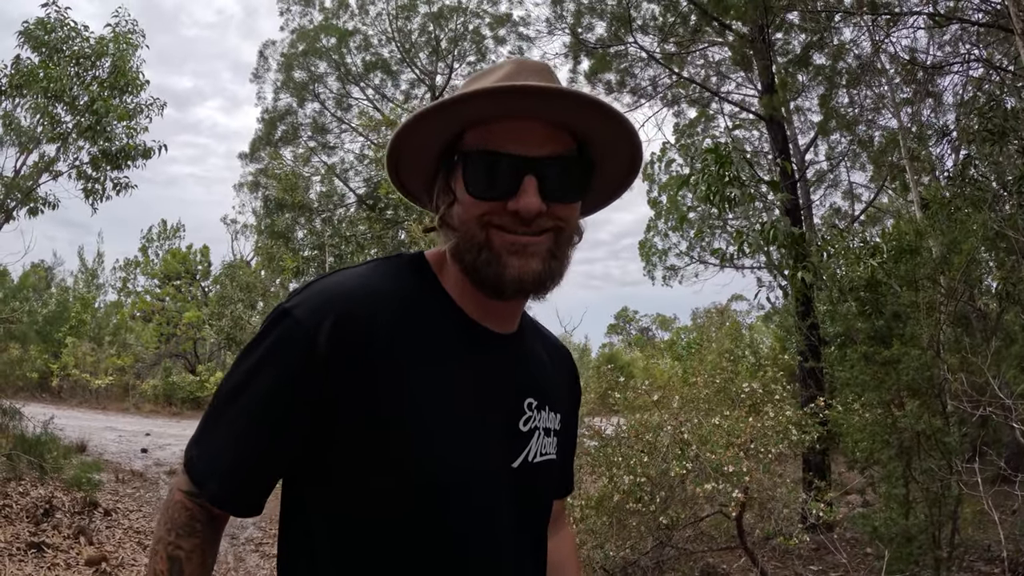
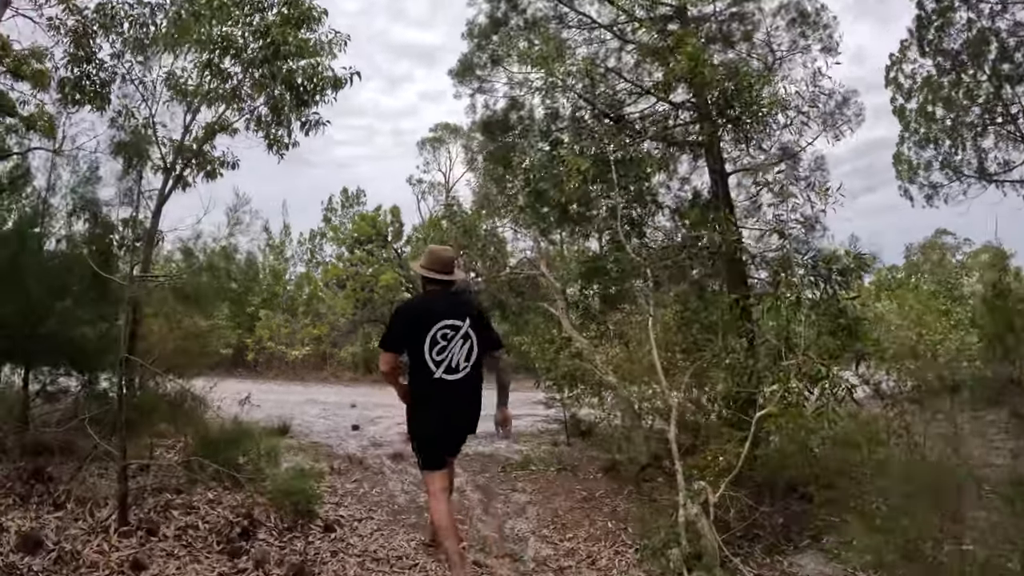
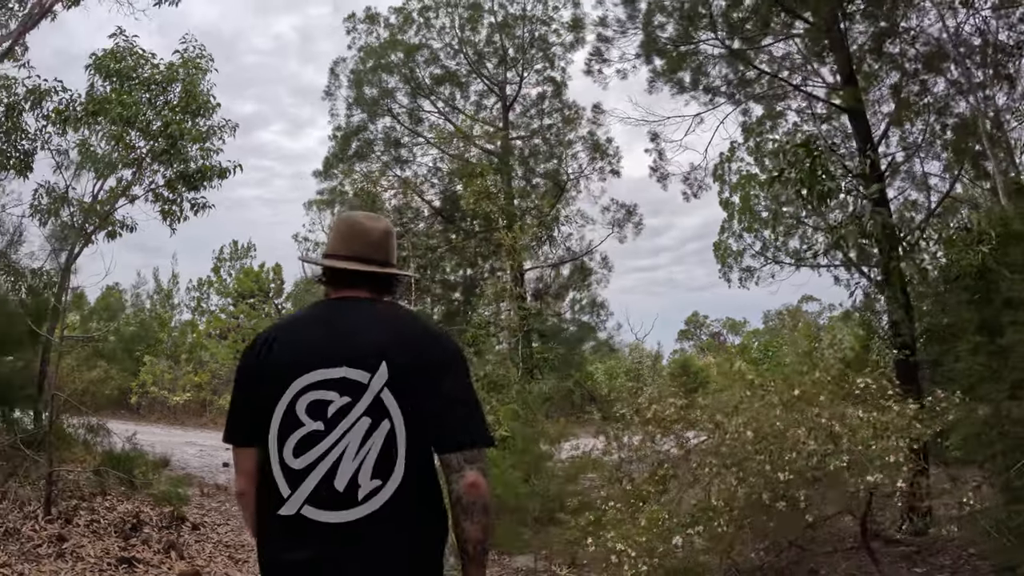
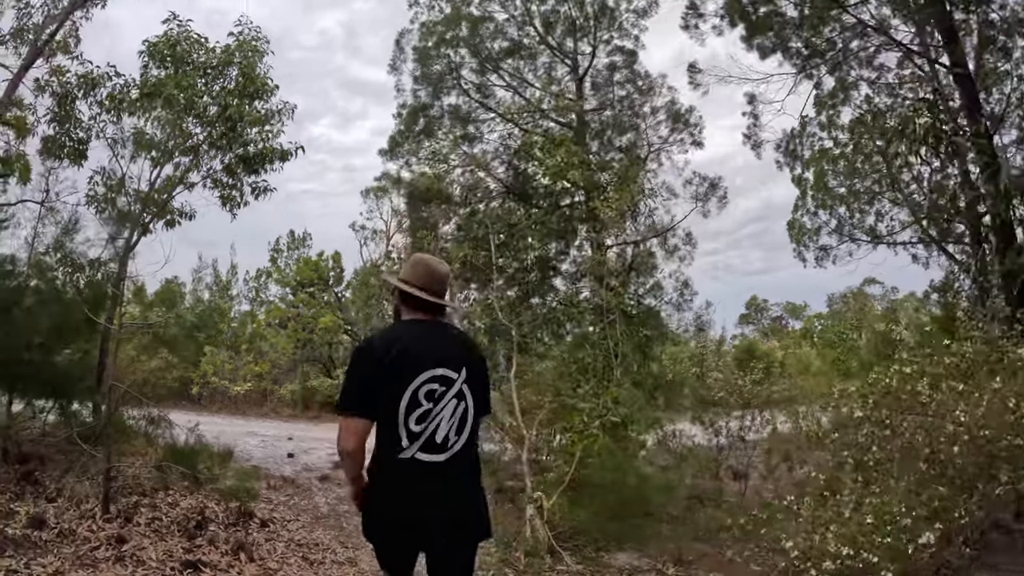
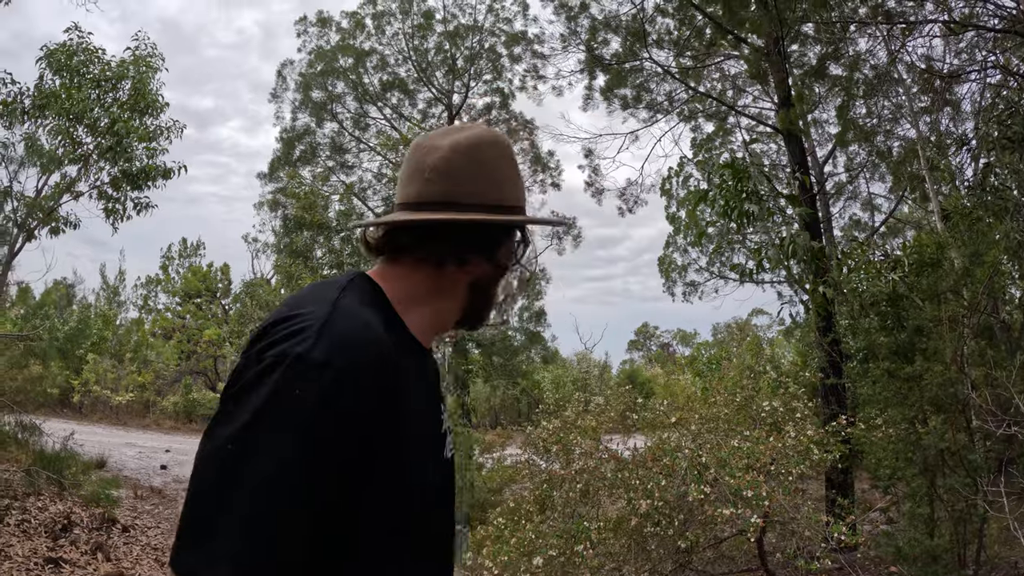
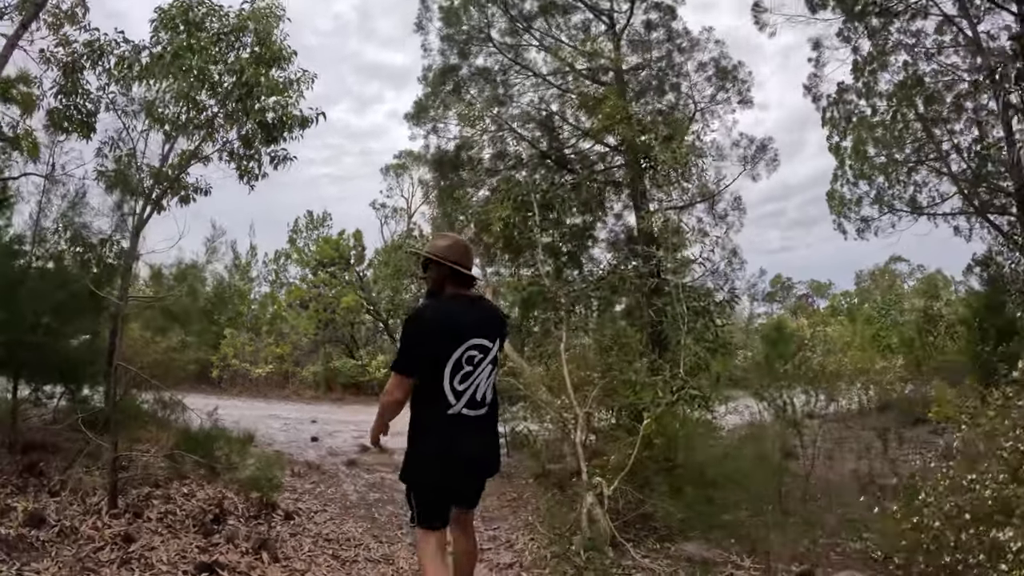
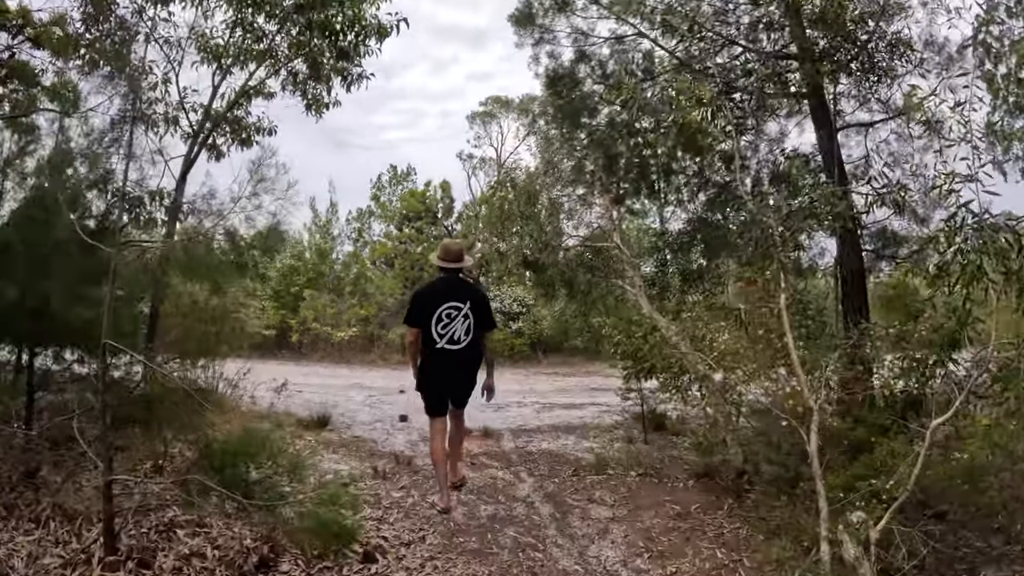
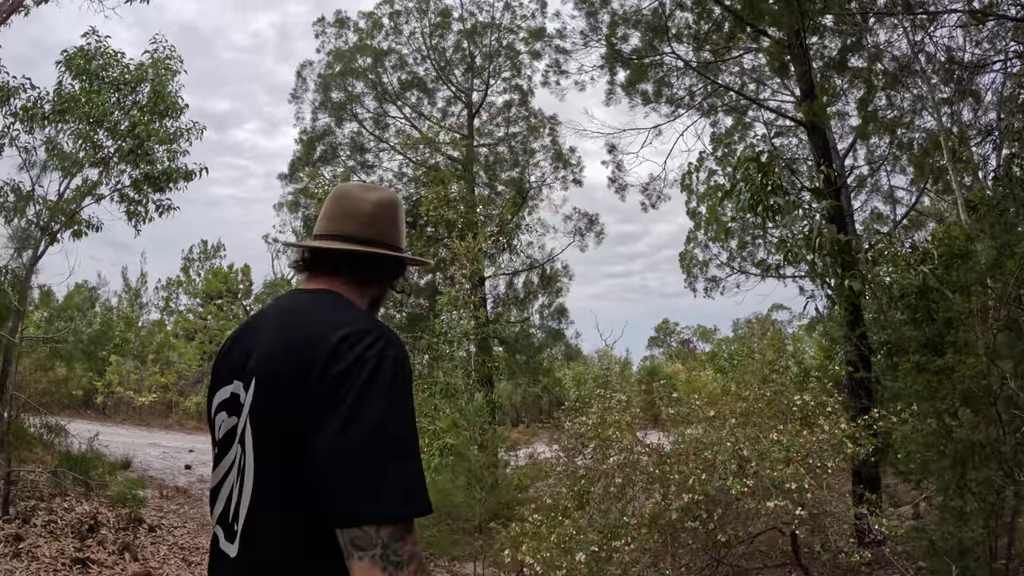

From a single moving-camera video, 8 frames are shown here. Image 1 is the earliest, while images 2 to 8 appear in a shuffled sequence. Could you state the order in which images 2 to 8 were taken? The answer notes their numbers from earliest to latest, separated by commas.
5, 8, 3, 4, 6, 2, 7
